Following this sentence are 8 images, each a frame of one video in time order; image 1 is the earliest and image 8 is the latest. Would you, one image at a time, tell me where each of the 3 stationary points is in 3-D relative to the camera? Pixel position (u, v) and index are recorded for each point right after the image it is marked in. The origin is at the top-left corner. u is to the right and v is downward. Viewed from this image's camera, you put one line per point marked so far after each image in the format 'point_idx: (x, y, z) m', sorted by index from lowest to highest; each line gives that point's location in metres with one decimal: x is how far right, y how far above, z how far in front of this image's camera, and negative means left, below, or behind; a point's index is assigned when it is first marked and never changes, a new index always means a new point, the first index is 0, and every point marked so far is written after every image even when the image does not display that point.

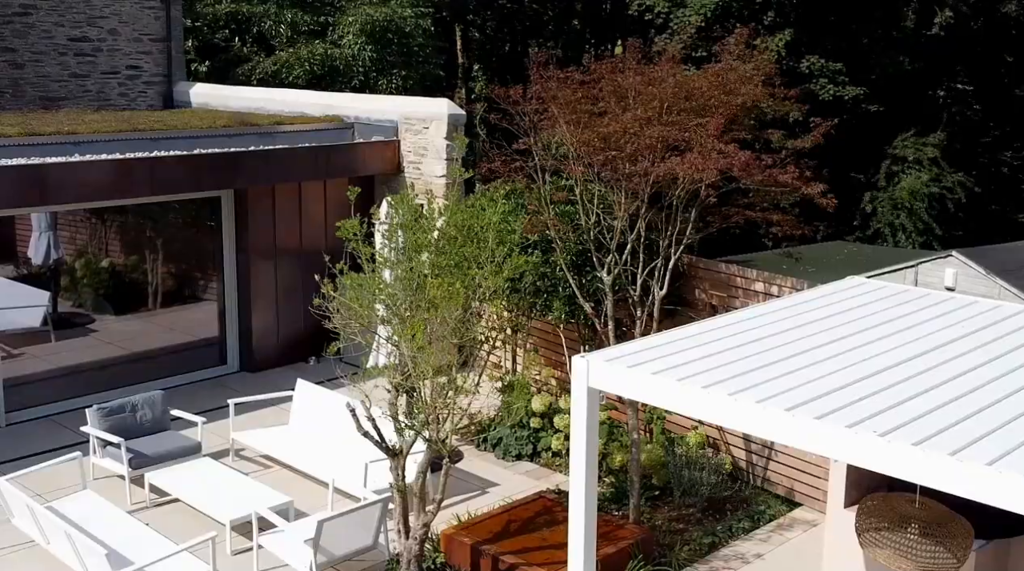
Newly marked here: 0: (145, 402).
0: (-3.1, -1.0, +10.0) m
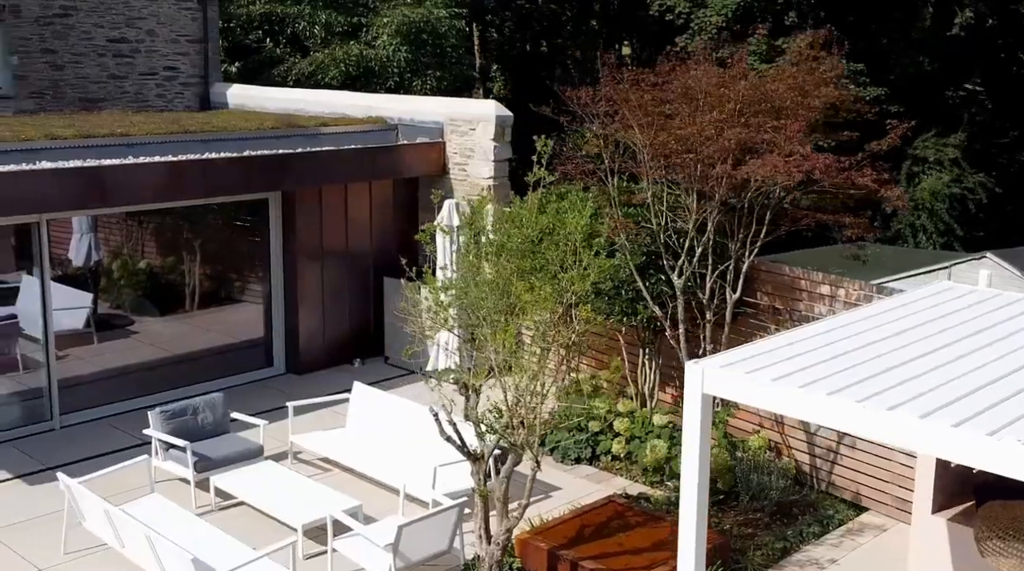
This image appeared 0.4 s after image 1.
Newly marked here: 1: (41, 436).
0: (-2.6, -1.0, +9.9) m
1: (-4.6, -1.5, +11.5) m
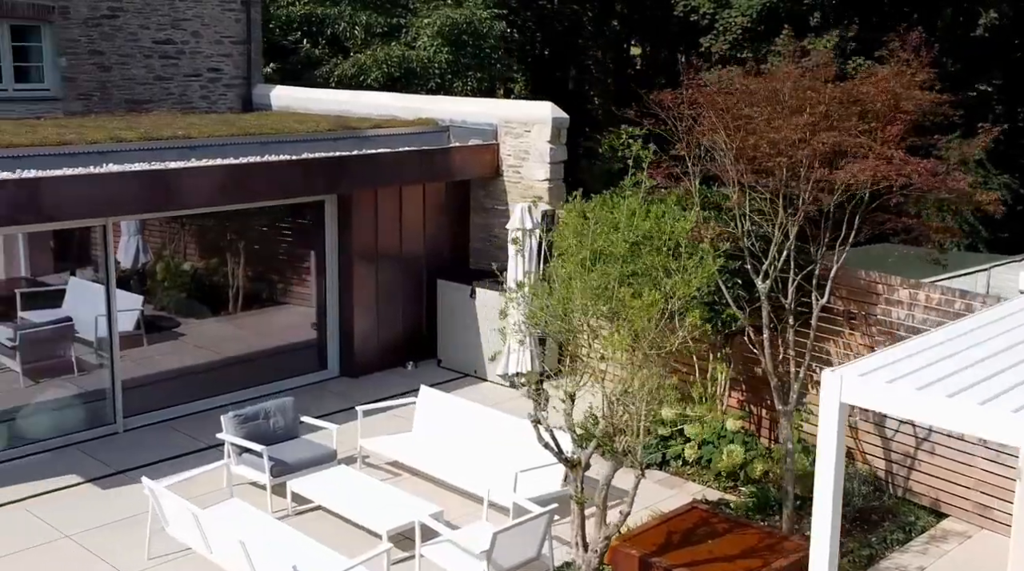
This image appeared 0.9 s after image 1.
0: (-2.0, -1.0, +9.9) m
1: (-3.9, -1.5, +11.5) m
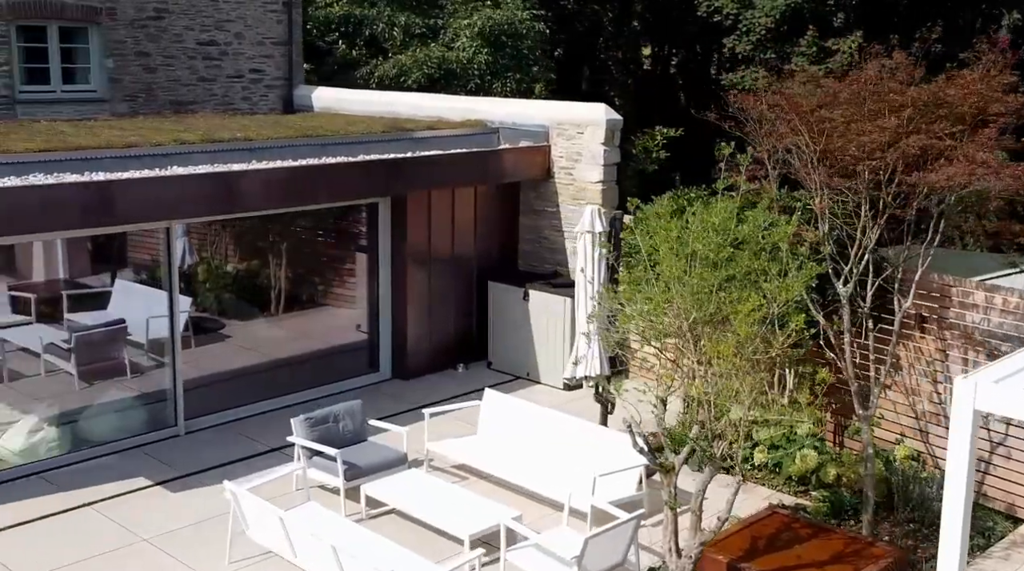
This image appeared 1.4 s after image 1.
0: (-1.4, -1.1, +9.9) m
1: (-3.3, -1.5, +11.5) m
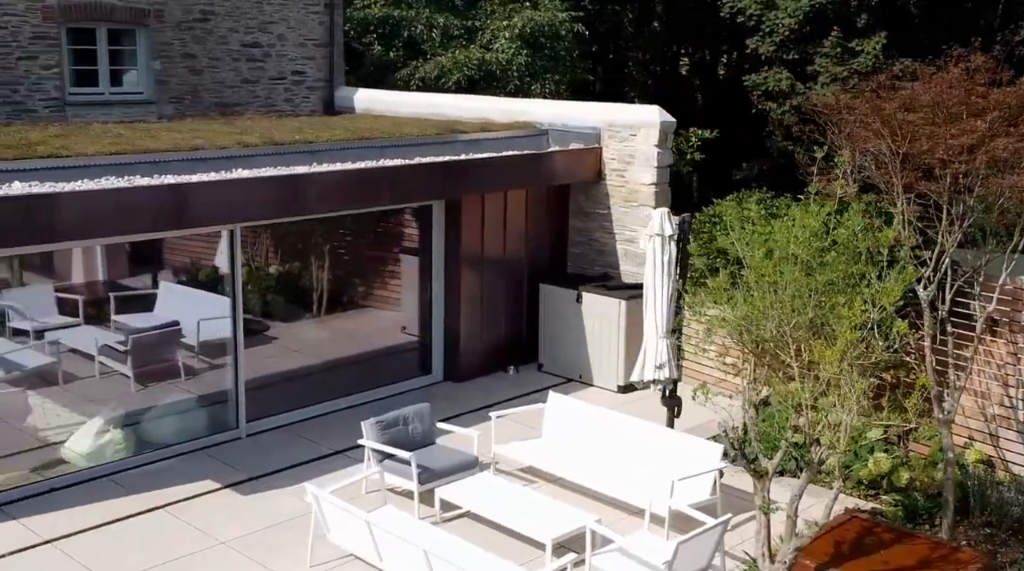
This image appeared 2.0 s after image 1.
0: (-0.8, -1.1, +9.9) m
1: (-2.7, -1.5, +11.5) m
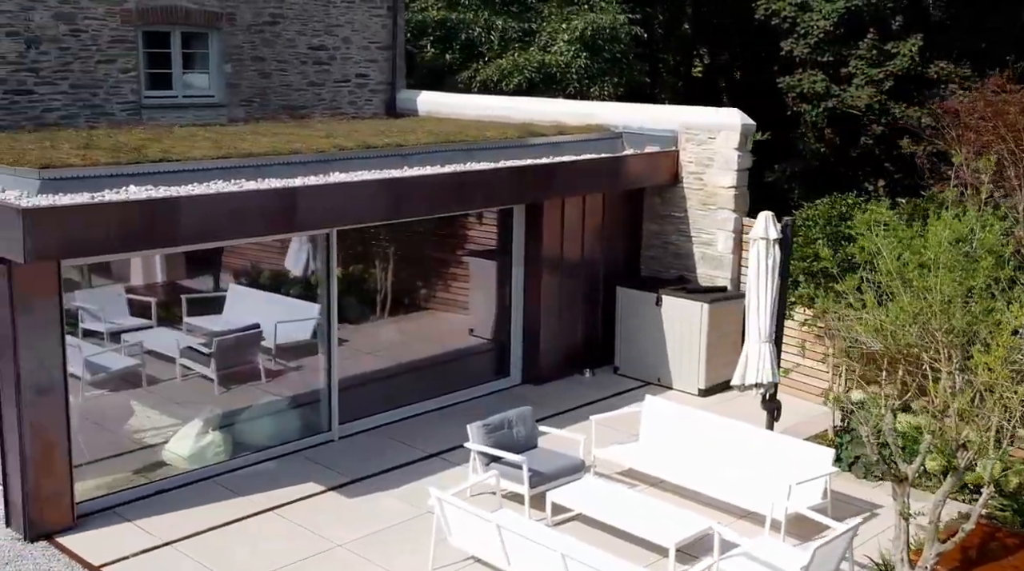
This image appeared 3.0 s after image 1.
0: (+0.1, -1.1, +9.9) m
1: (-1.9, -1.6, +11.5) m
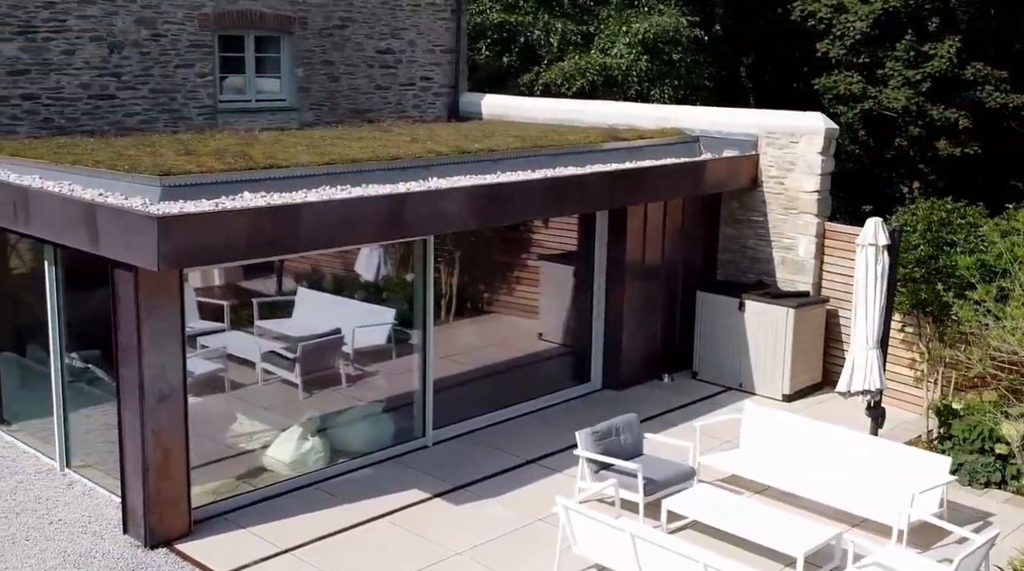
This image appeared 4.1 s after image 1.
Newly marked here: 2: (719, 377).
0: (+1.0, -1.2, +9.8) m
1: (-0.9, -1.6, +11.5) m
2: (+2.4, -1.1, +13.8) m
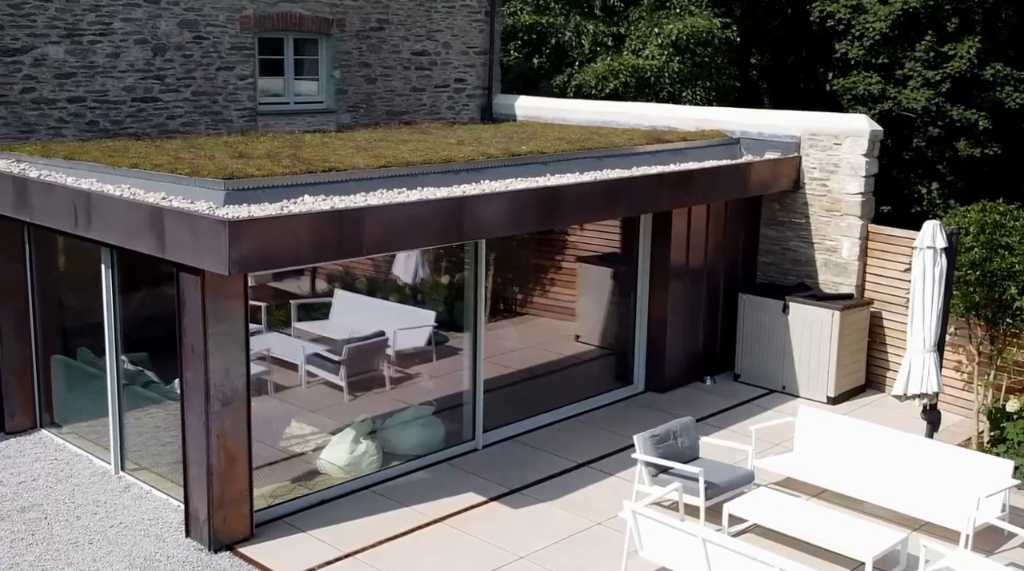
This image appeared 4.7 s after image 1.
0: (+1.5, -1.2, +9.8) m
1: (-0.5, -1.6, +11.5) m
2: (+2.9, -1.1, +13.8) m
